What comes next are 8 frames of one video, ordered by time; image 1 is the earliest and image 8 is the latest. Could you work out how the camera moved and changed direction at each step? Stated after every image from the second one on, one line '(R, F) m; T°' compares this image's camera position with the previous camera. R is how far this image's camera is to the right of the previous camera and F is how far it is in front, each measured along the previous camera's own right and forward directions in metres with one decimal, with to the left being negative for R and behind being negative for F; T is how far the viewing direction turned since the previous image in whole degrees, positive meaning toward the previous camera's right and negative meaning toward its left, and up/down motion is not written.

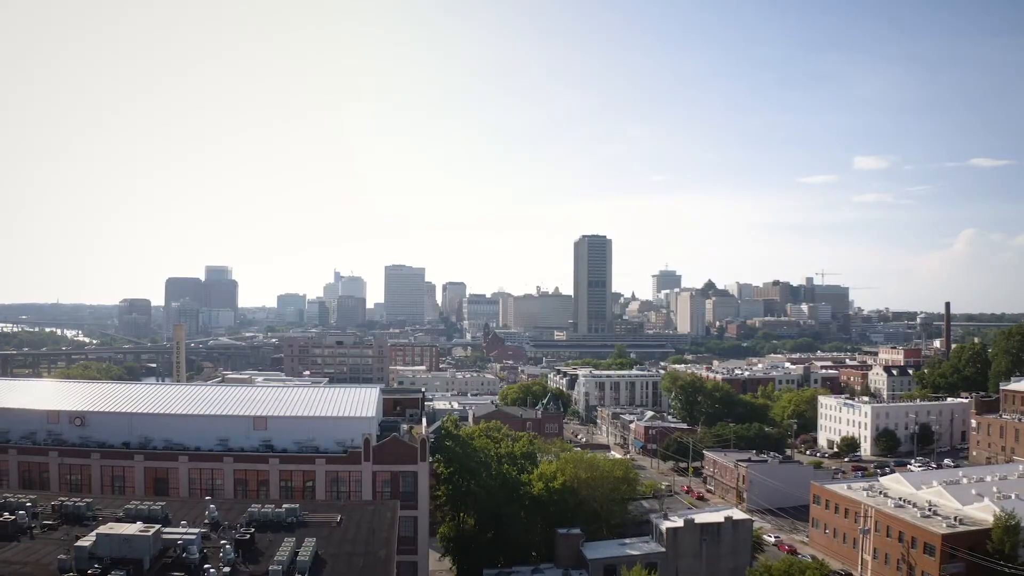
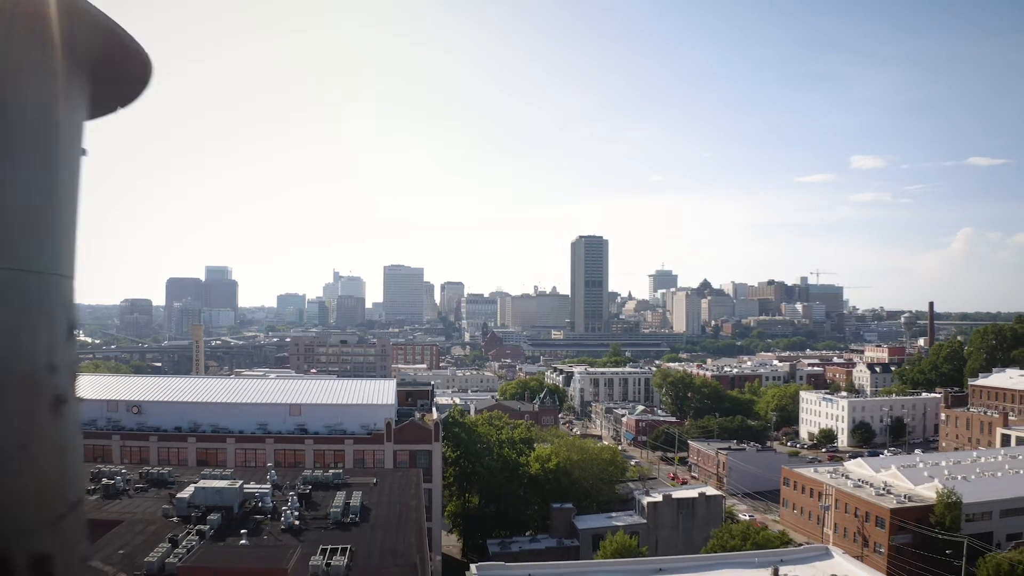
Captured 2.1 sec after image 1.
(-0.1, -3.5) m; 0°
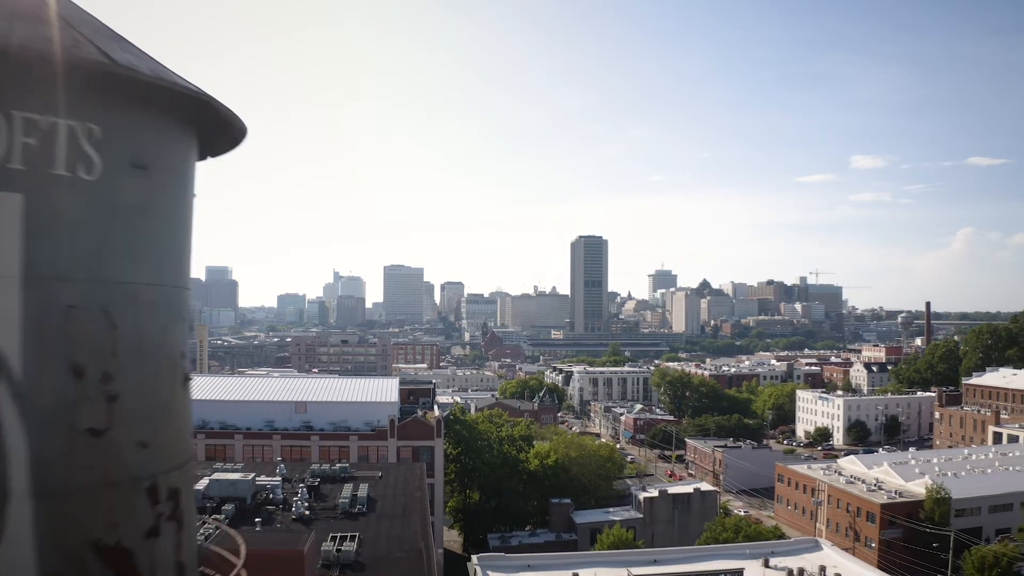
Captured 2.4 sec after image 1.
(0.0, -0.8) m; 0°
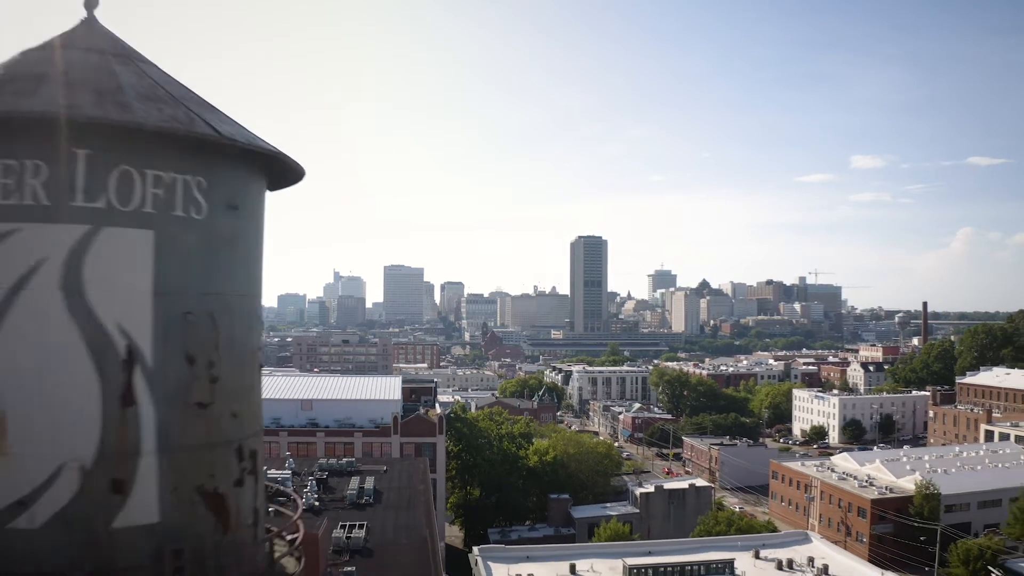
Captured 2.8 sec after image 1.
(0.0, -0.8) m; 0°
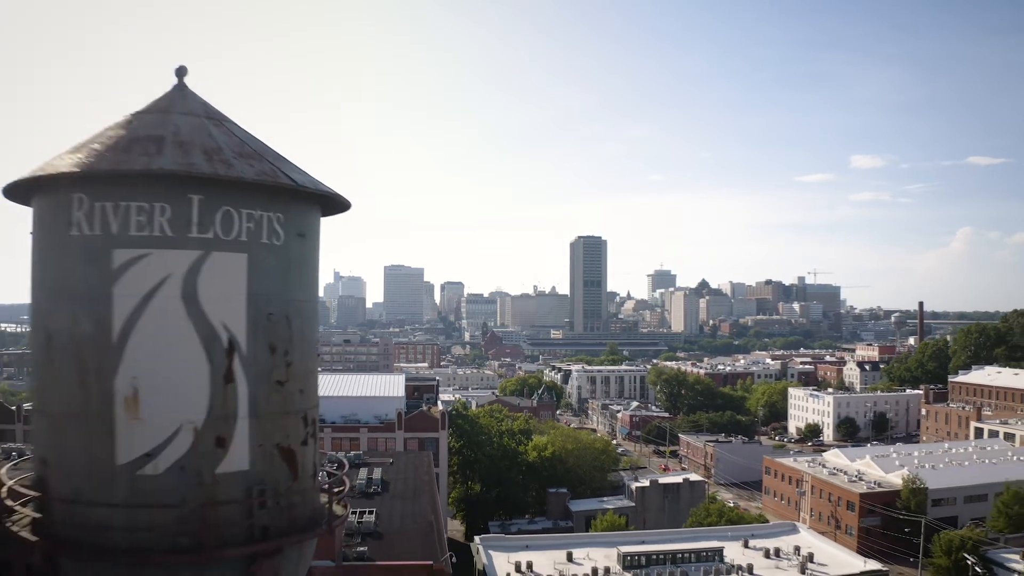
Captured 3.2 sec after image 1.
(0.0, -1.0) m; 0°
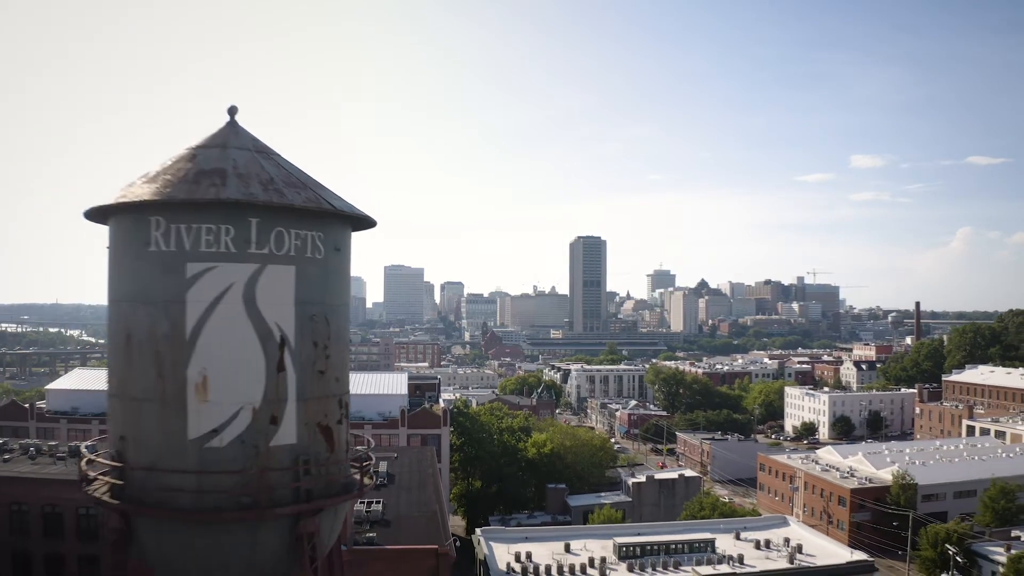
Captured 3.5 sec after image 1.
(0.0, -0.8) m; 0°
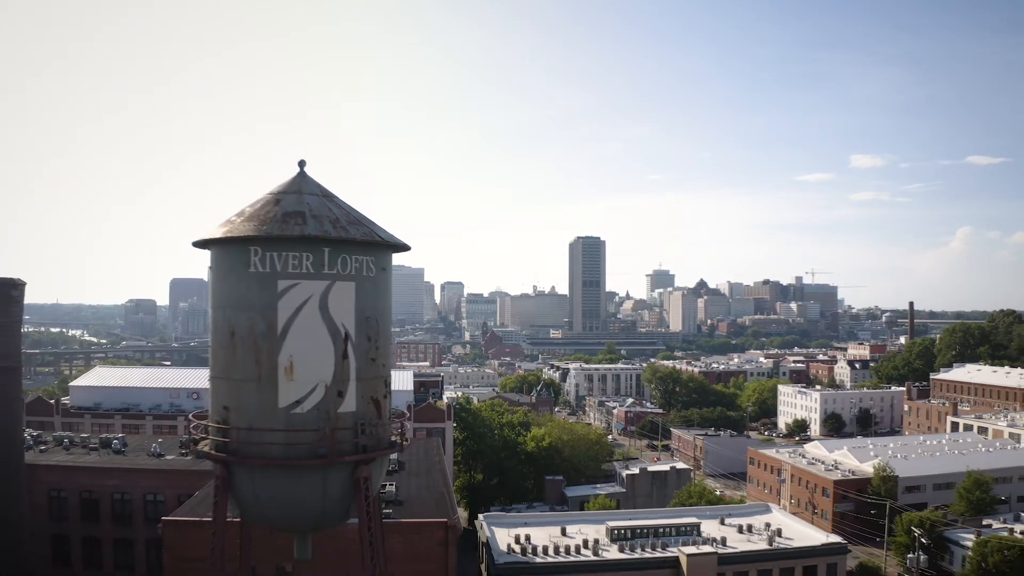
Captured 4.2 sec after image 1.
(0.0, -1.8) m; 0°
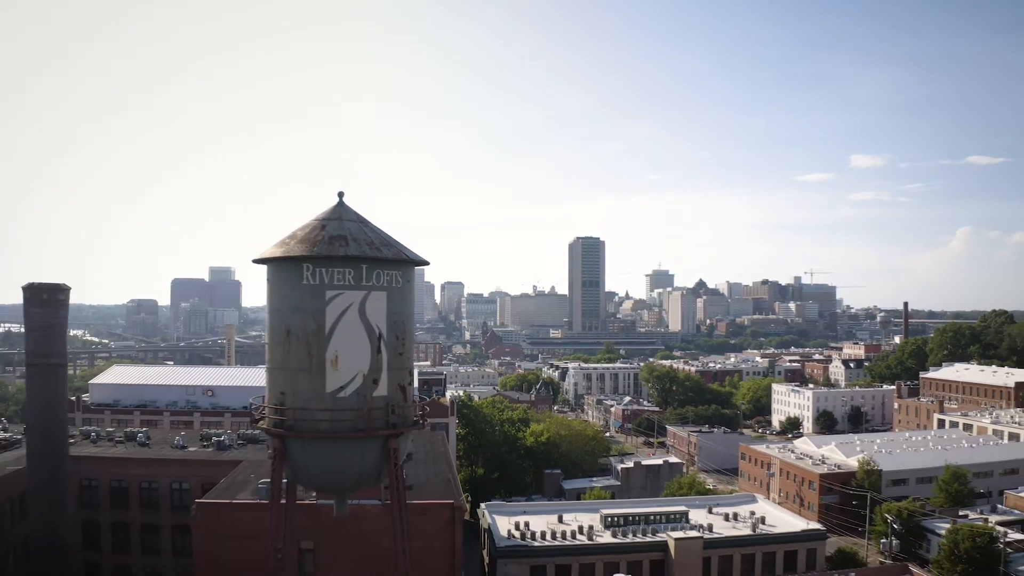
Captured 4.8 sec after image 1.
(0.0, -1.6) m; 0°
